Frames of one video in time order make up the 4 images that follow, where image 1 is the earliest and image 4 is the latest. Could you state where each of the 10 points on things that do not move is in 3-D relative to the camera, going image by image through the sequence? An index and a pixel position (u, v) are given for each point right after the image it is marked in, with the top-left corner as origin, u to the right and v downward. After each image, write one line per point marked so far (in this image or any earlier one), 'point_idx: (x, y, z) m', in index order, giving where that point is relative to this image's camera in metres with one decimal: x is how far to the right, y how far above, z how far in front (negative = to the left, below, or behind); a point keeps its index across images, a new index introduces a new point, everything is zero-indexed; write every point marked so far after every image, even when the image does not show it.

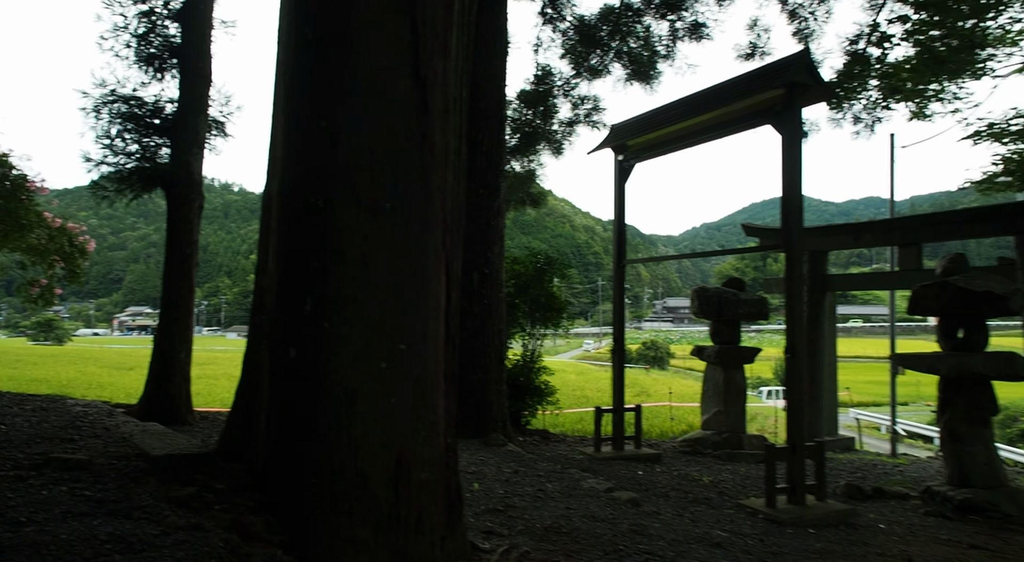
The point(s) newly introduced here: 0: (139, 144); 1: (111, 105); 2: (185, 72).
0: (-3.7, +1.4, +7.0) m
1: (-4.0, +1.8, +7.0) m
2: (-3.3, +2.1, +7.0) m
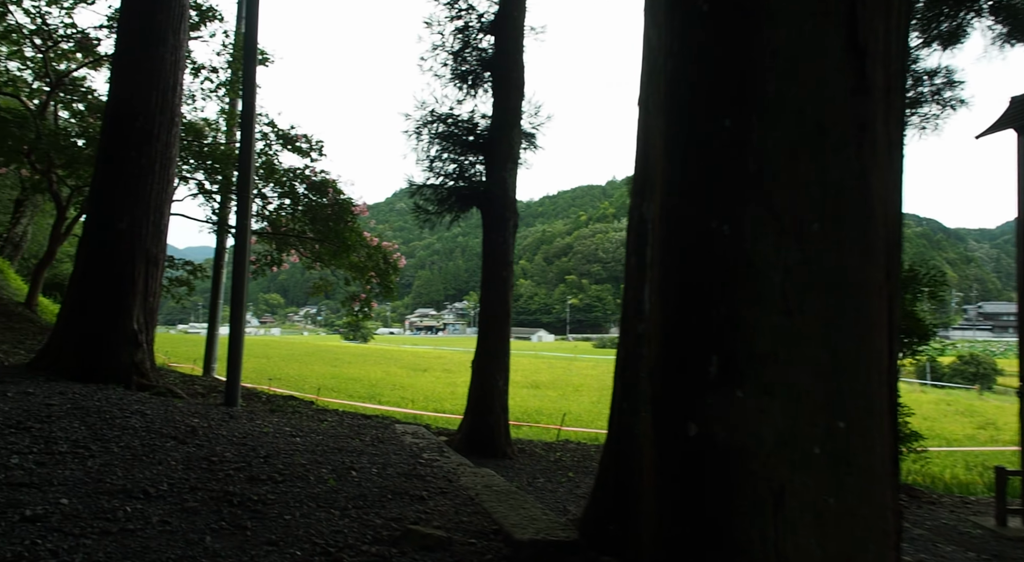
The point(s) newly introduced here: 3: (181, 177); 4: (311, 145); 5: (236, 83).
0: (-0.6, +1.2, +6.8) m
1: (-0.8, +1.5, +6.9) m
2: (-0.1, +1.9, +6.6) m
3: (-4.4, +1.4, +9.2) m
4: (-3.1, +2.1, +10.6) m
5: (-4.1, +2.9, +10.3) m
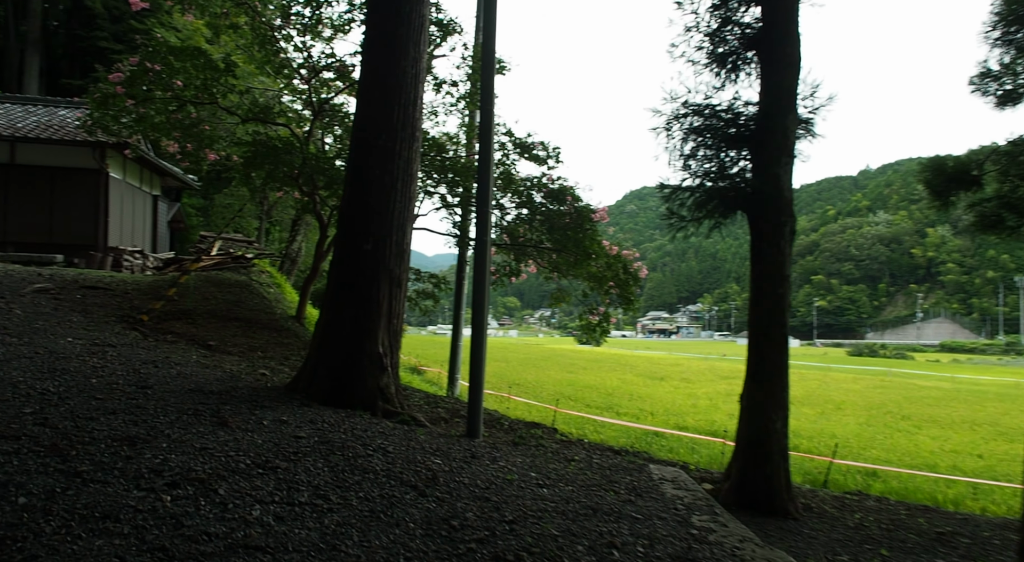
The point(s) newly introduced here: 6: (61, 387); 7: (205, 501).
0: (+1.7, +1.0, +5.8) m
1: (+1.5, +1.4, +6.0) m
2: (+2.0, +1.8, +5.5) m
3: (-1.2, +1.2, +9.3) m
4: (+0.5, +1.9, +10.2) m
5: (-0.6, +2.8, +10.2) m
6: (-2.9, -0.7, +4.5) m
7: (-1.4, -1.0, +3.1) m
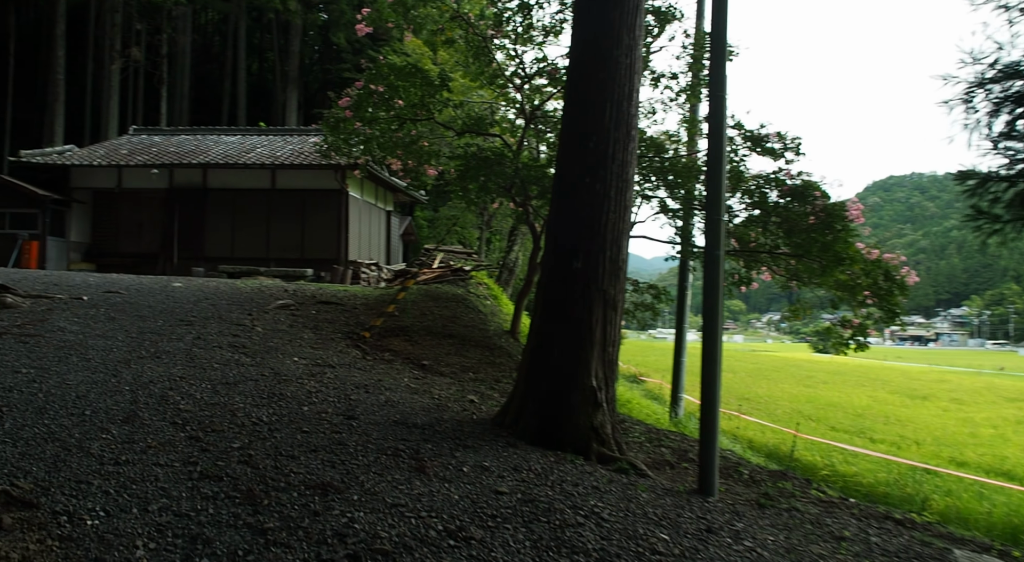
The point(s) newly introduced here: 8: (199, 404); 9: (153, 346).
0: (+3.3, +0.9, +4.2) m
1: (+3.1, +1.3, +4.5) m
2: (+3.5, +1.6, +3.9) m
3: (+1.6, +1.0, +8.5) m
4: (+3.5, +1.8, +8.8) m
5: (+2.5, +2.6, +9.2) m
6: (-1.5, -0.9, +4.4) m
7: (-0.5, -1.1, +2.6) m
8: (-2.0, -0.8, +4.4) m
9: (-3.0, -0.5, +5.8) m
